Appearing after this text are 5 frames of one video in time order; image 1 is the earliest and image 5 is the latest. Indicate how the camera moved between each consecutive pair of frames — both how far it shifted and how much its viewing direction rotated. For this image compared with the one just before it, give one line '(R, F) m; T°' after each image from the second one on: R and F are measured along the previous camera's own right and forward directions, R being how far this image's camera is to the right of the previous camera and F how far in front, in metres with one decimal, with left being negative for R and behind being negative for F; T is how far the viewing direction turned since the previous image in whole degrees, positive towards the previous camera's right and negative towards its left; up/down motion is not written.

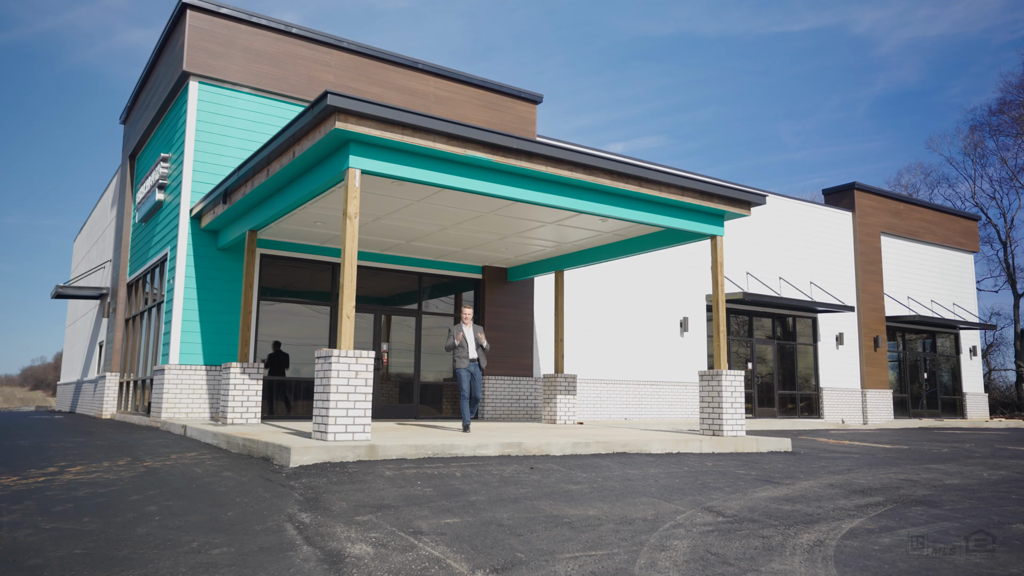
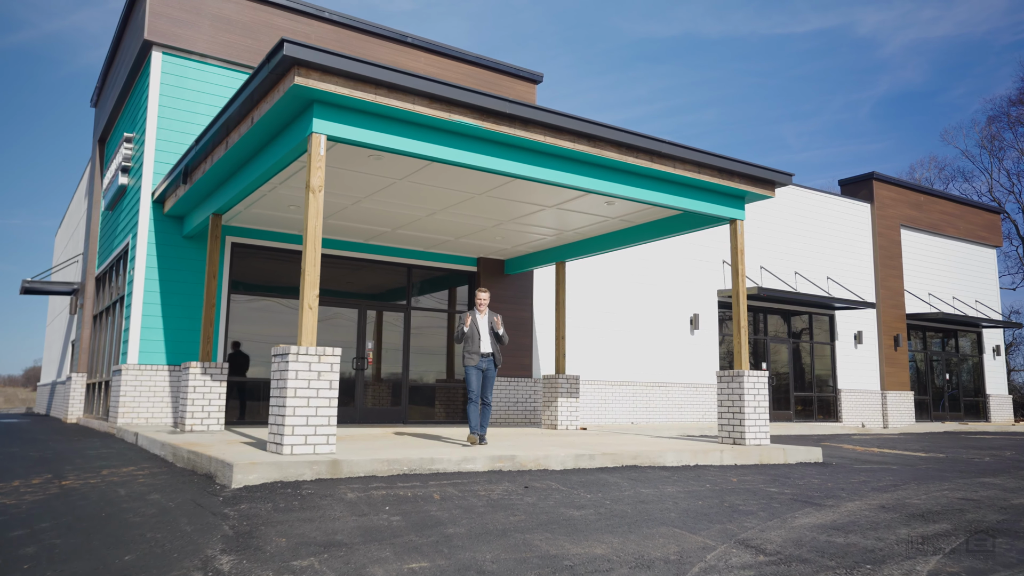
(+0.1, +1.1) m; 0°
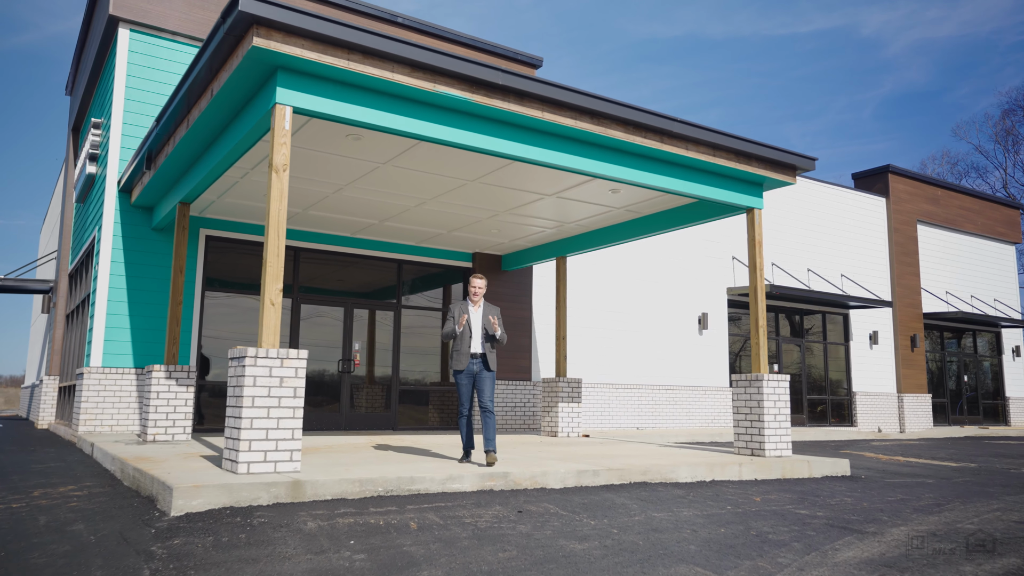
(+0.1, +0.8) m; 0°
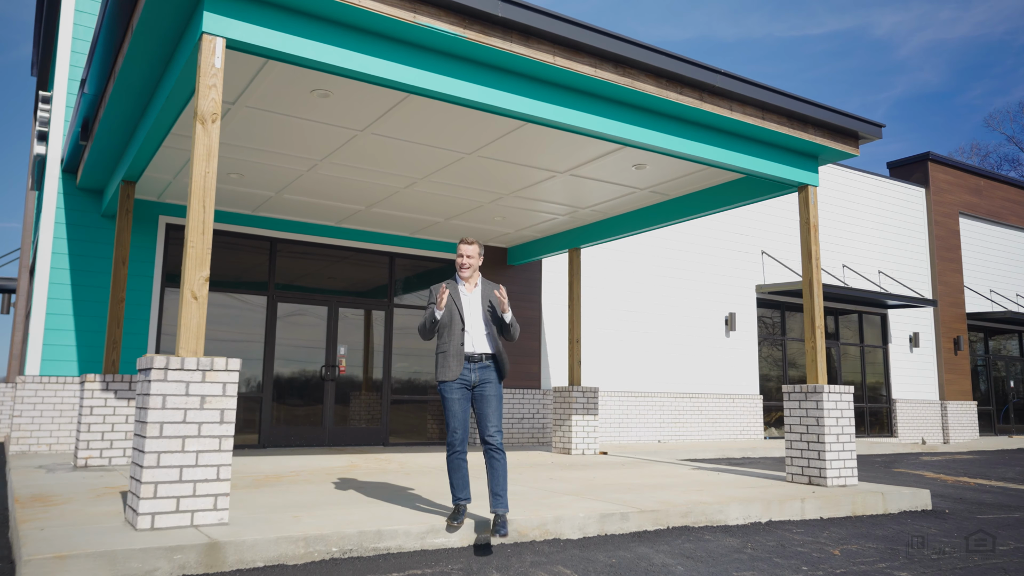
(0.0, +1.4) m; -1°
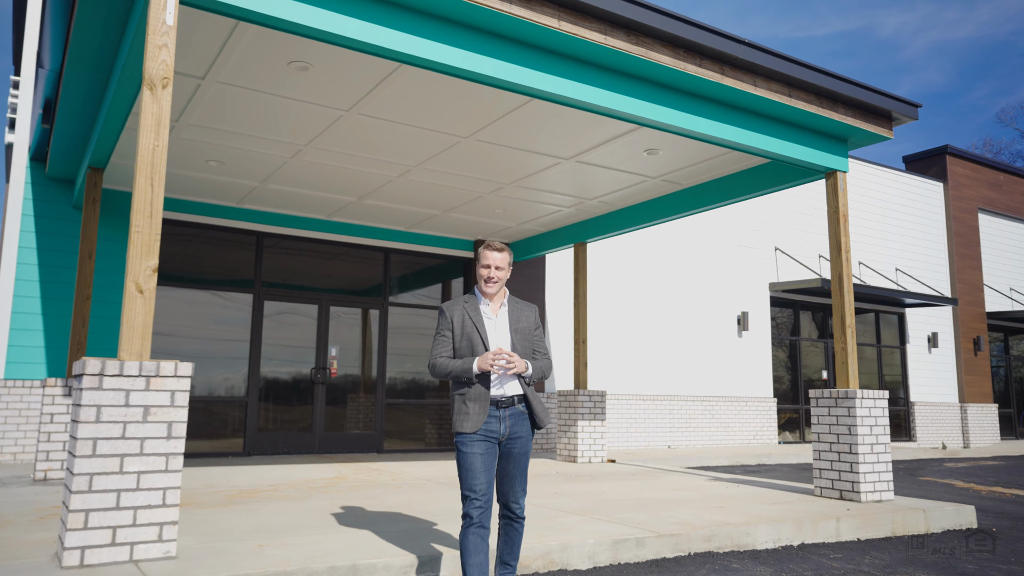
(0.0, +0.6) m; 0°
